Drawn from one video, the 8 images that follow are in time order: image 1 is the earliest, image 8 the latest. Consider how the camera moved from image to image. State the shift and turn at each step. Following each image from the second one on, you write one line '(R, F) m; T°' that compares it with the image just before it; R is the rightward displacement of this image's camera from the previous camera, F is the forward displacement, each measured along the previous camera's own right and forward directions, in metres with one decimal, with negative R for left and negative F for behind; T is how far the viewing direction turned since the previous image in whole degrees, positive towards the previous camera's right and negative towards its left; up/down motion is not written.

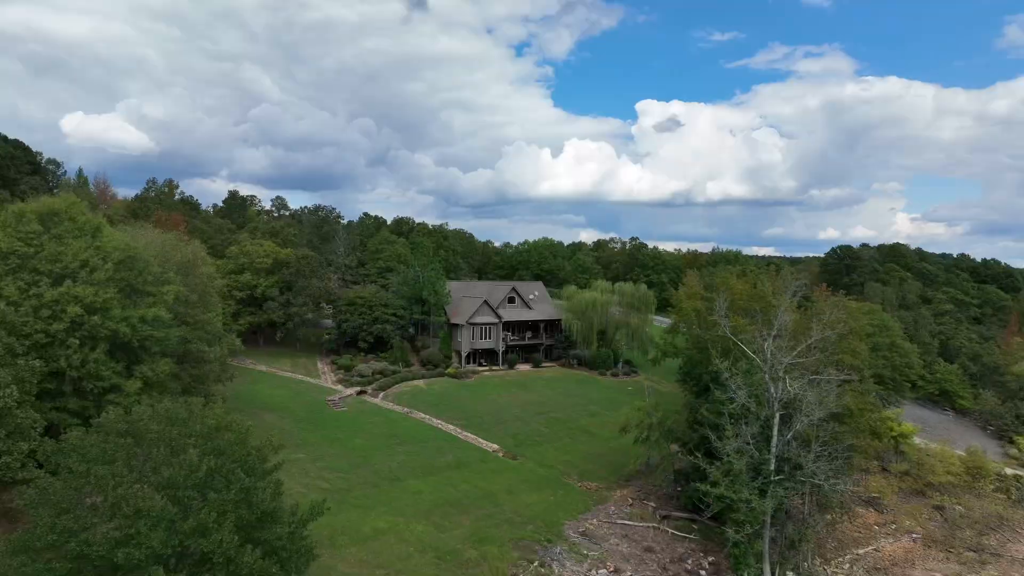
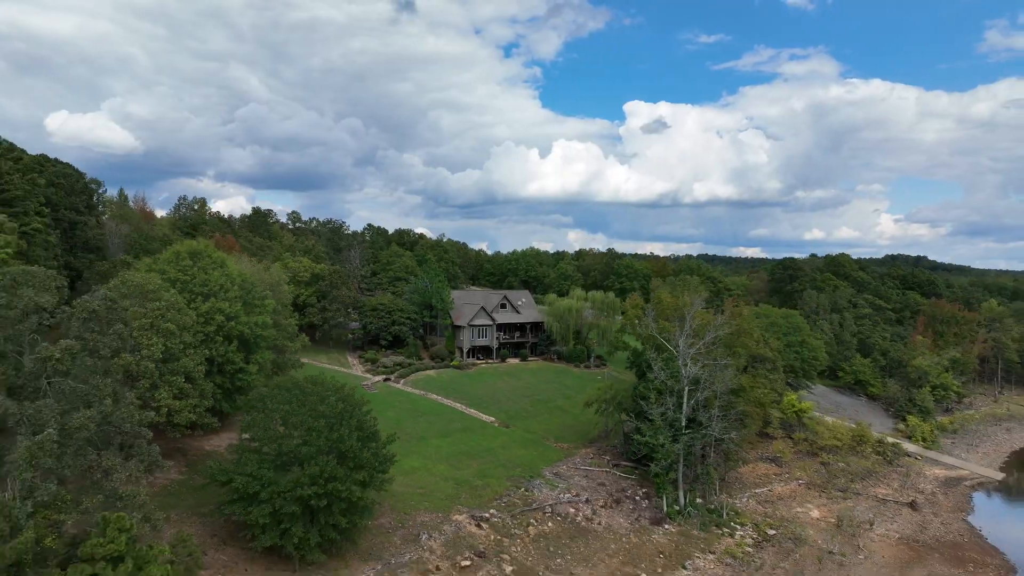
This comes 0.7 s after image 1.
(-0.2, -8.6) m; +1°
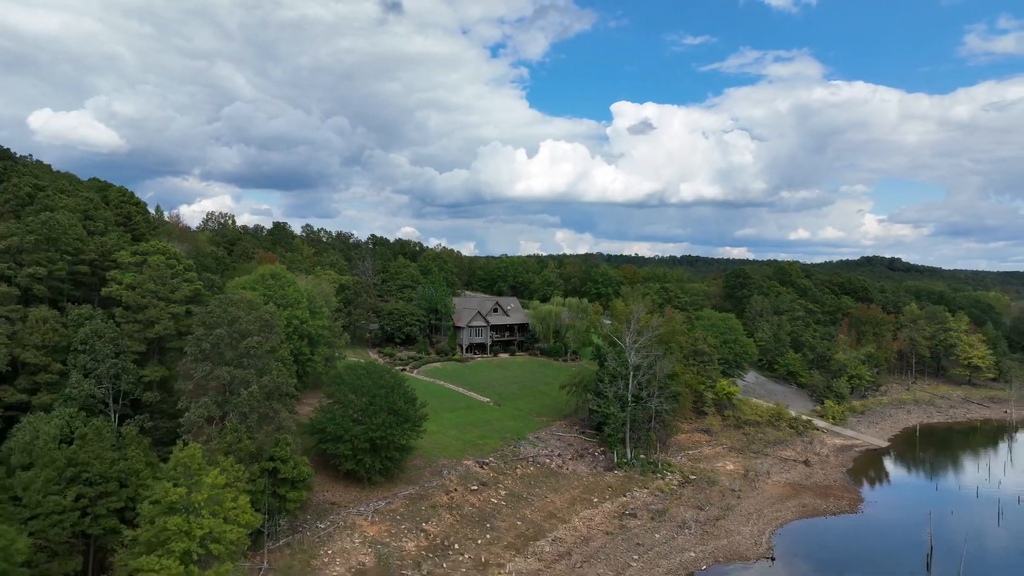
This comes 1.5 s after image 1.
(-0.3, -10.0) m; +1°
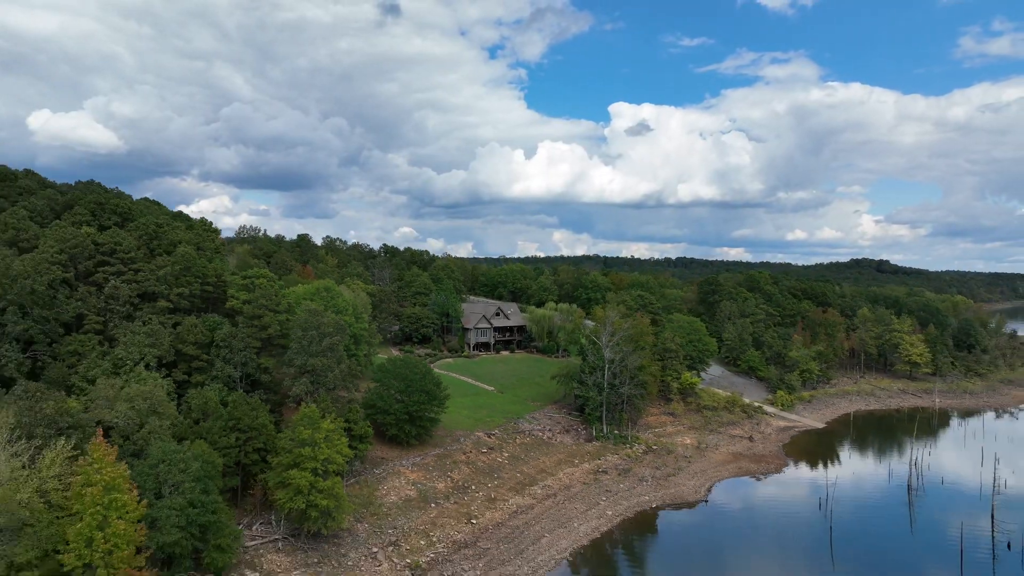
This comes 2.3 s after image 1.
(-0.2, -9.9) m; 0°
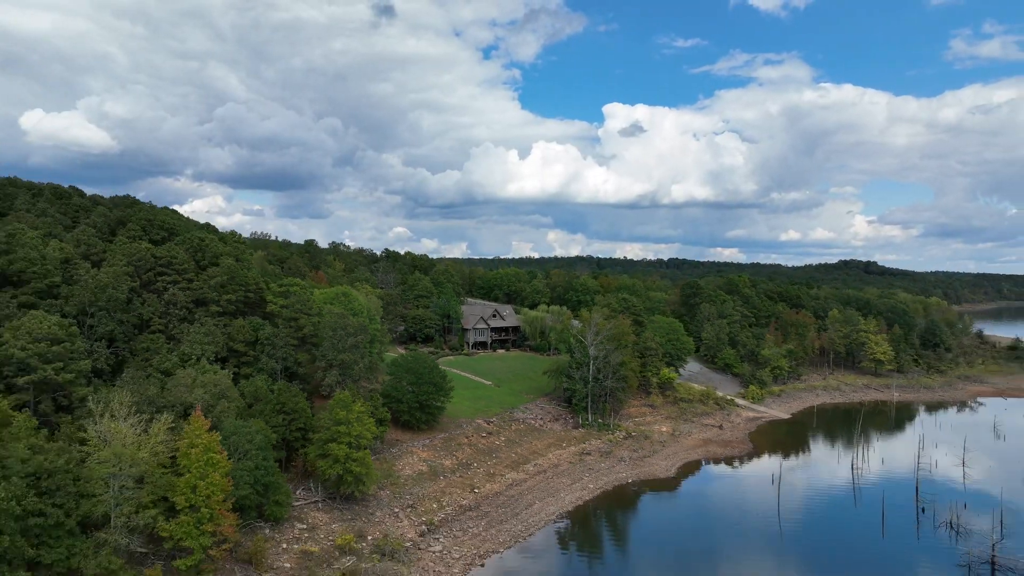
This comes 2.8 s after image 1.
(-0.1, -6.1) m; 0°
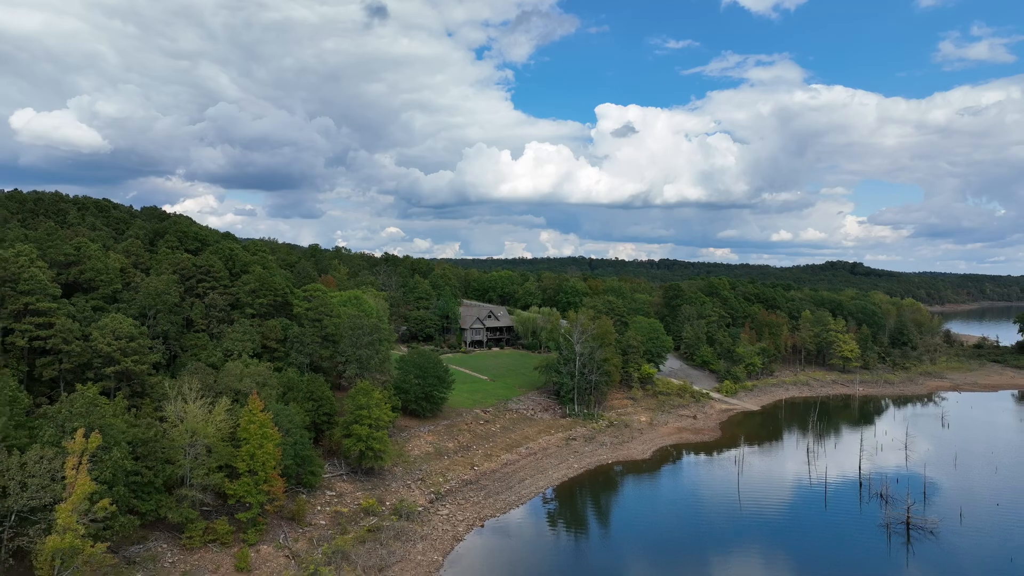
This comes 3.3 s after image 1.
(-0.1, -6.0) m; +1°
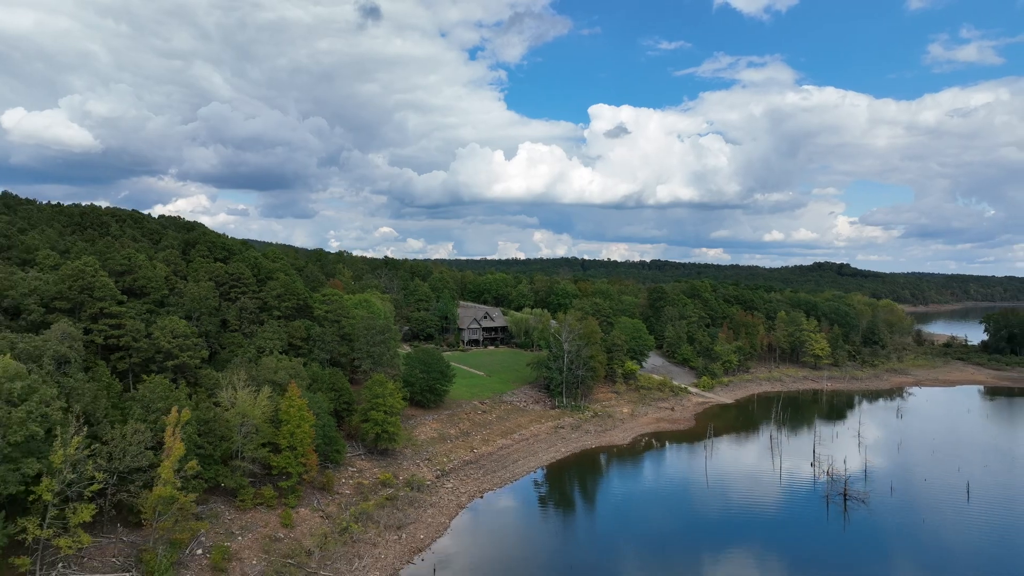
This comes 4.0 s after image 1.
(-0.1, -6.3) m; +1°
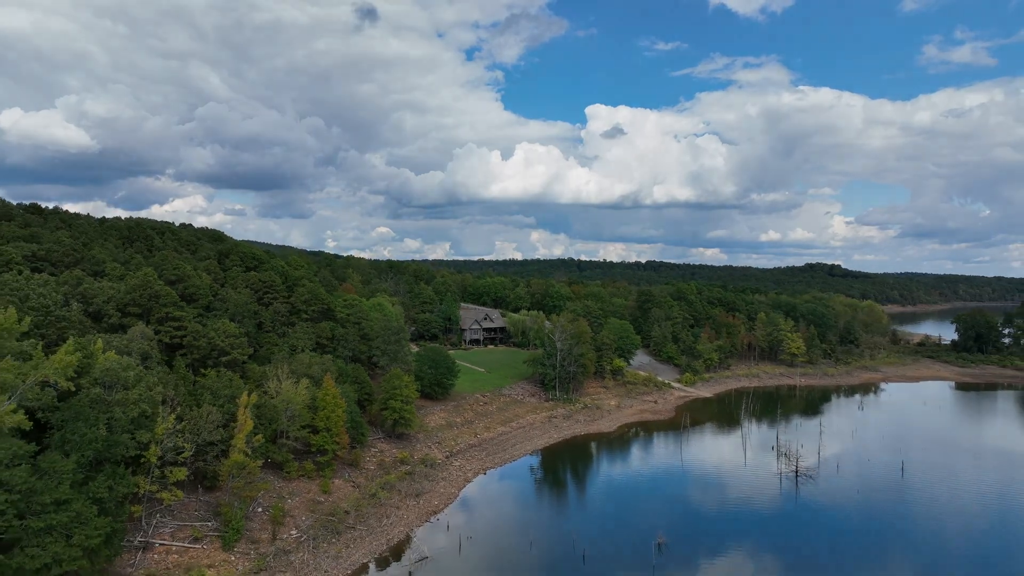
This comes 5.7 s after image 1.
(-0.1, -7.2) m; 0°
